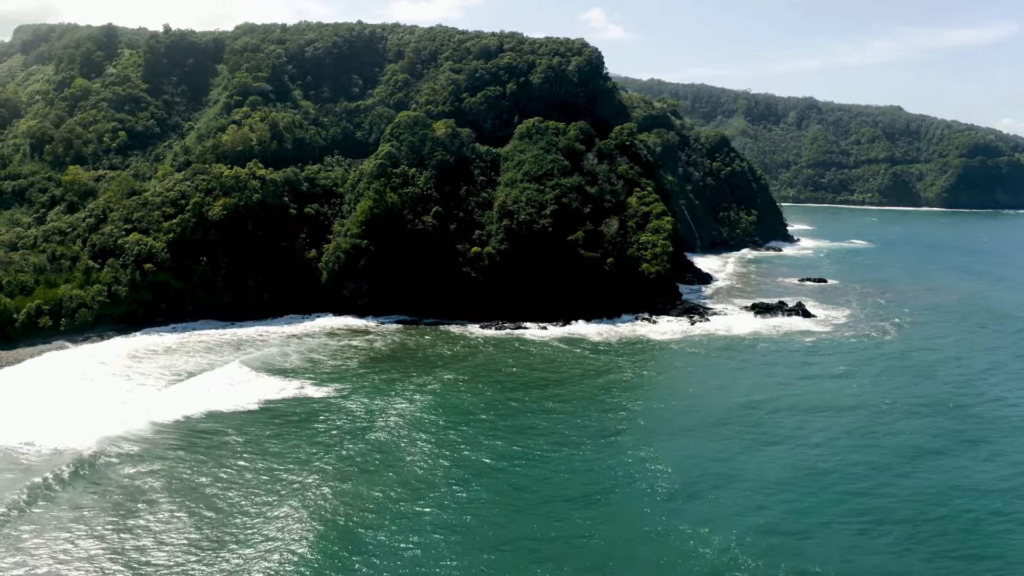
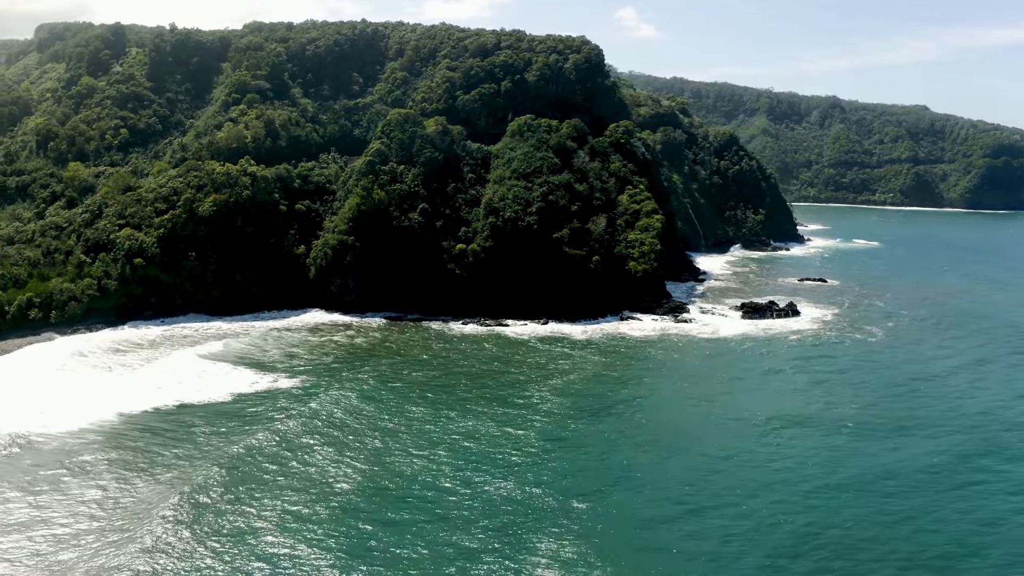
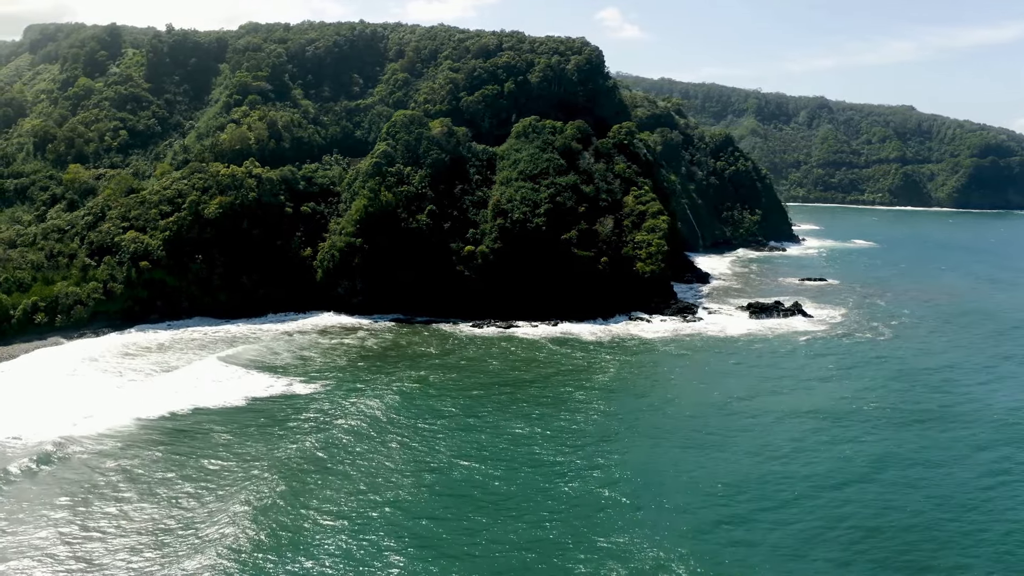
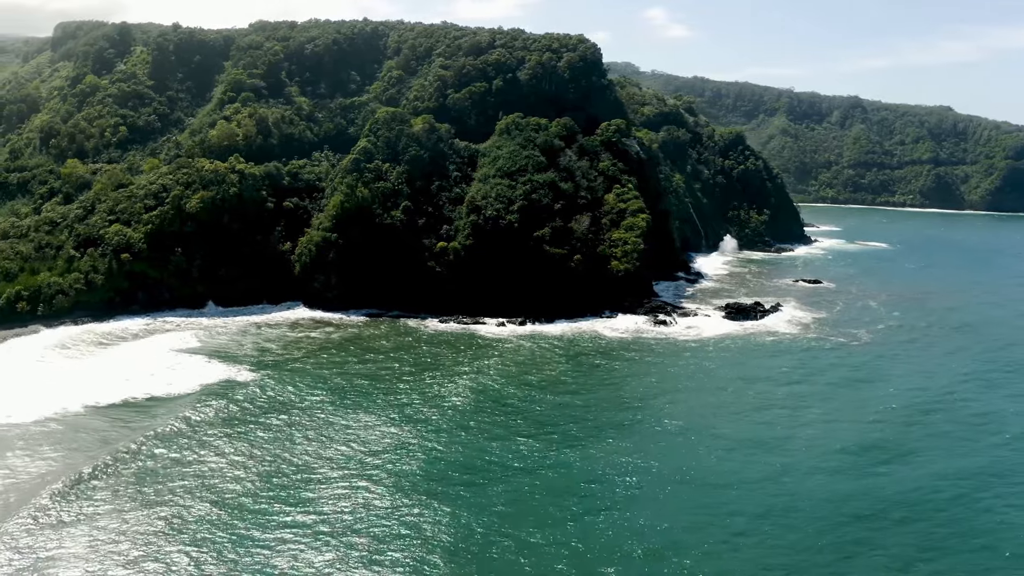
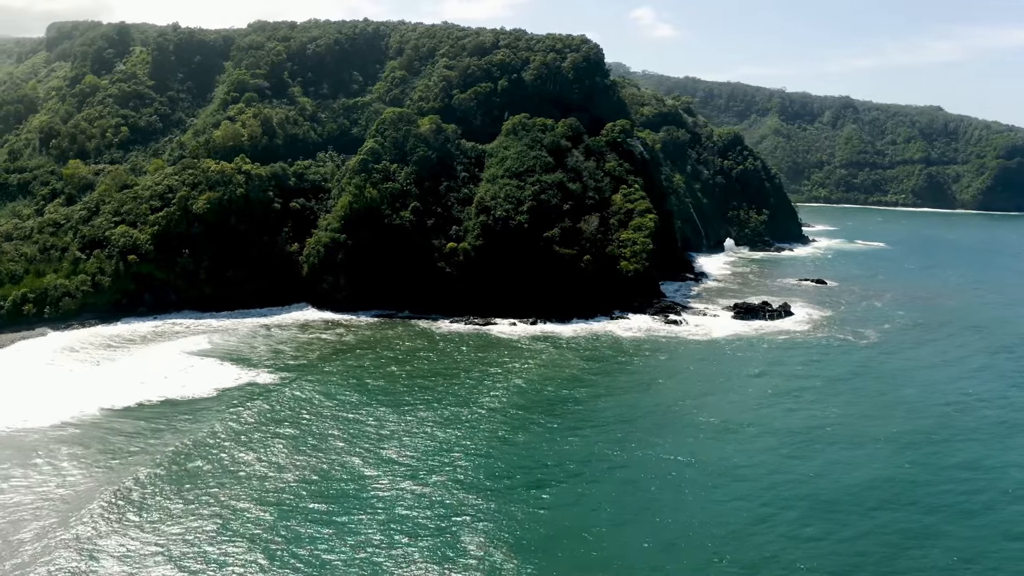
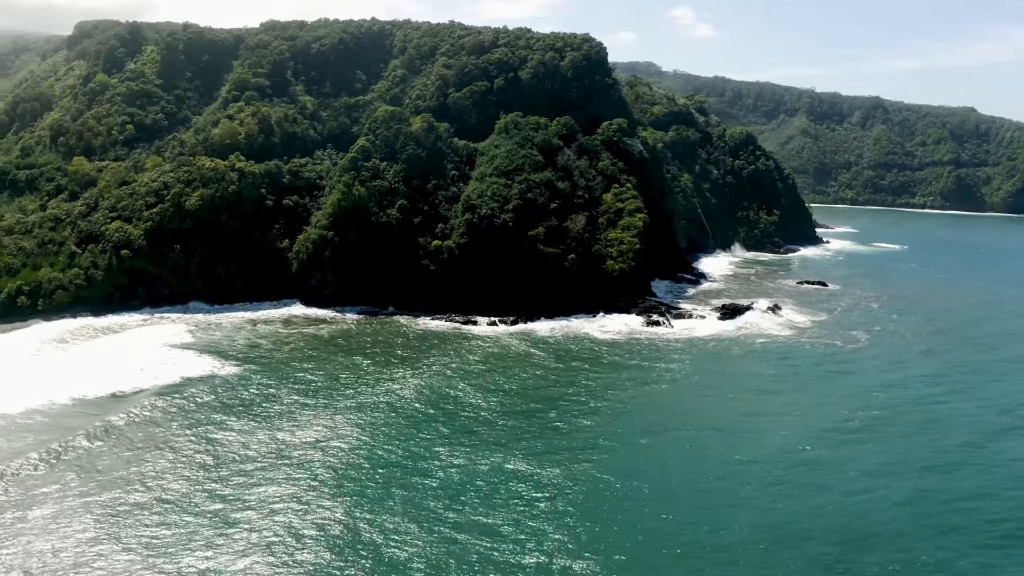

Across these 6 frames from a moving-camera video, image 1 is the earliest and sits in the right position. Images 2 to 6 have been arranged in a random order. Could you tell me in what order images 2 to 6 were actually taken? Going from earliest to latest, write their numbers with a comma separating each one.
3, 2, 5, 4, 6
